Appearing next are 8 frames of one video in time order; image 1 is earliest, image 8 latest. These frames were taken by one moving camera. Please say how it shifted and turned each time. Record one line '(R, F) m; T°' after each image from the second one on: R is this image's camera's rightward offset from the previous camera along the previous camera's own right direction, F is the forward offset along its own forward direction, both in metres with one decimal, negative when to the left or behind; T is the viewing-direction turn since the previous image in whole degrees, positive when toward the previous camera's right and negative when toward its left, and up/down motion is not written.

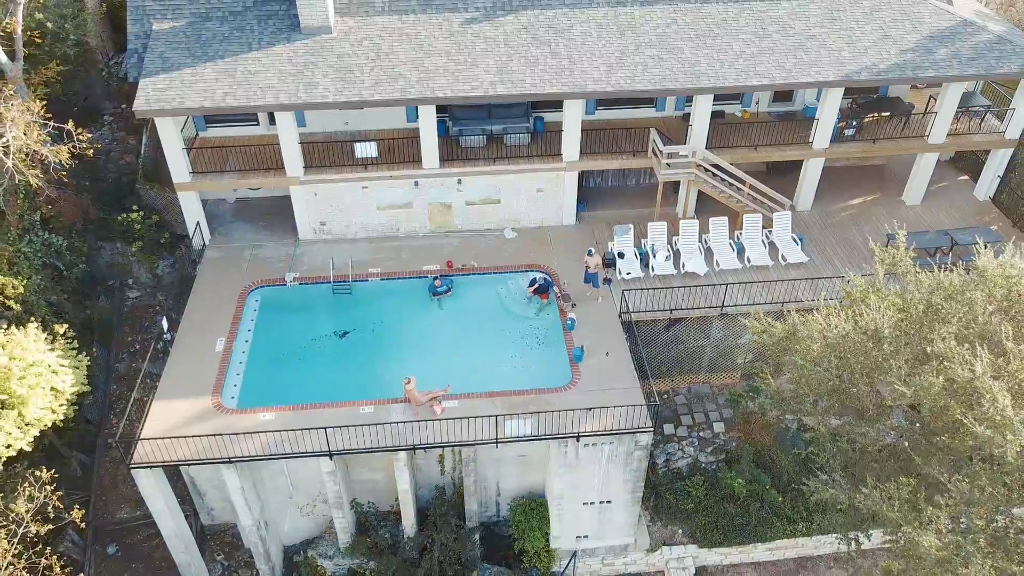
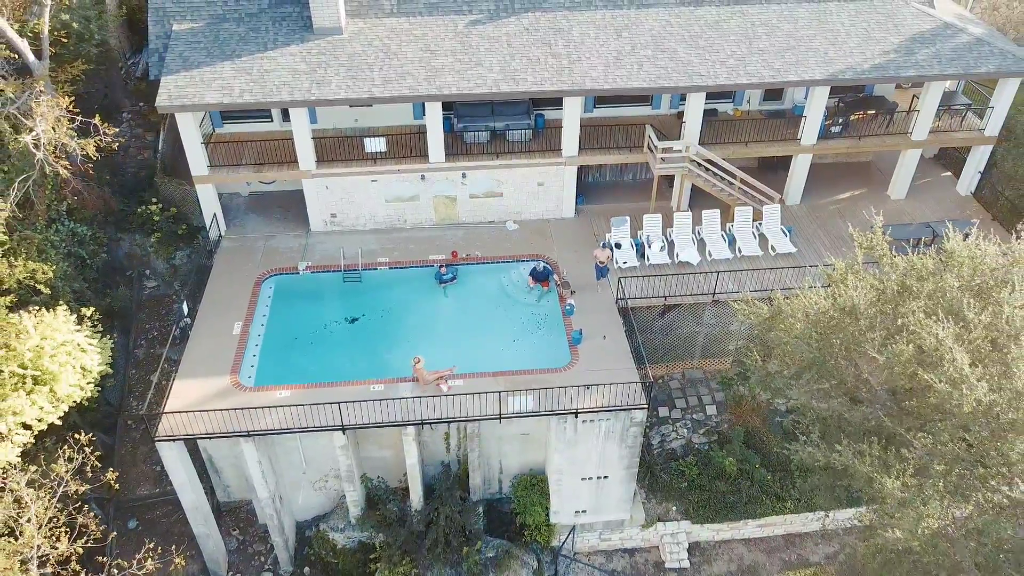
(-0.1, -0.9) m; 0°
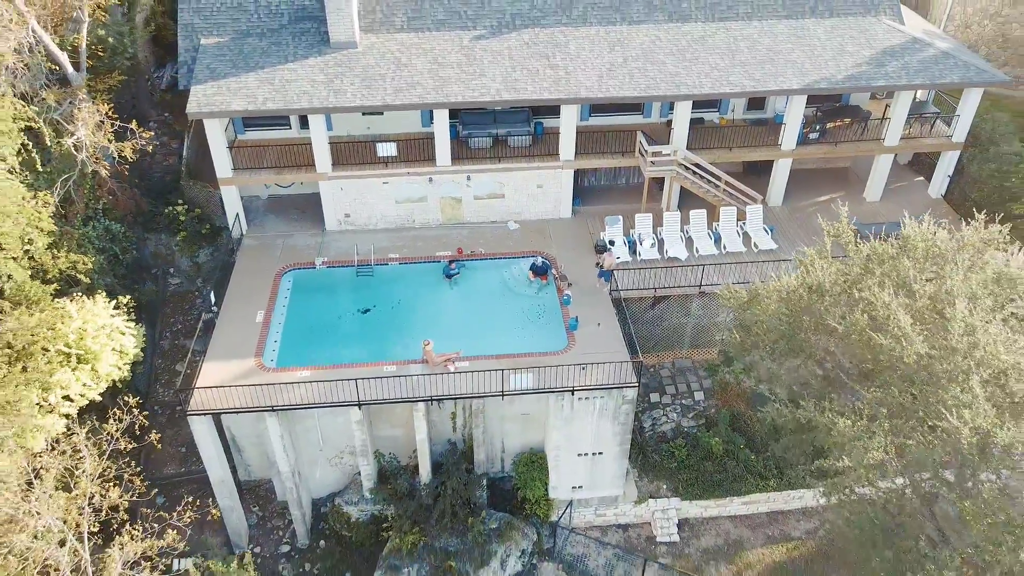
(0.0, -1.5) m; 0°
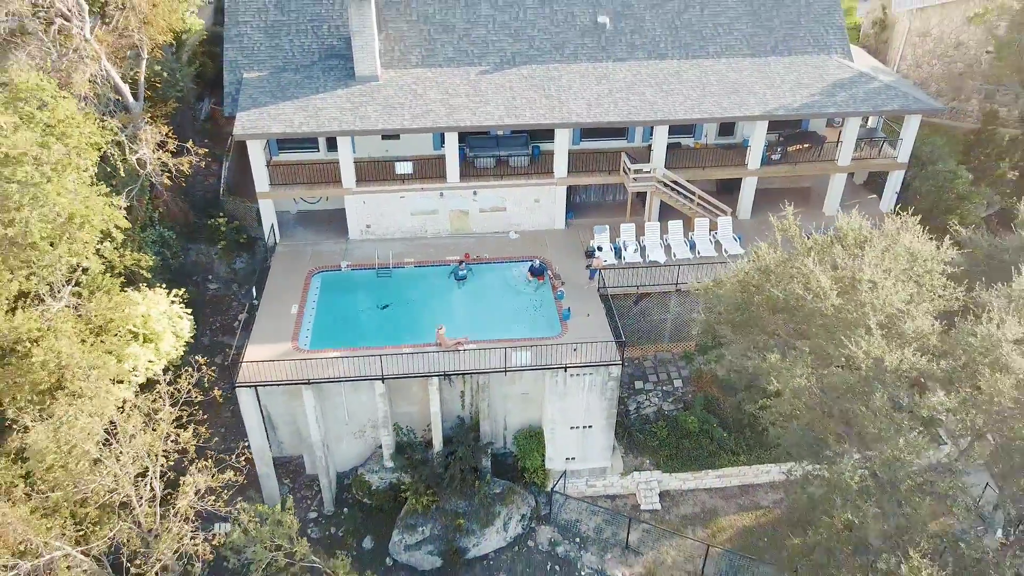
(-0.1, -3.0) m; 0°
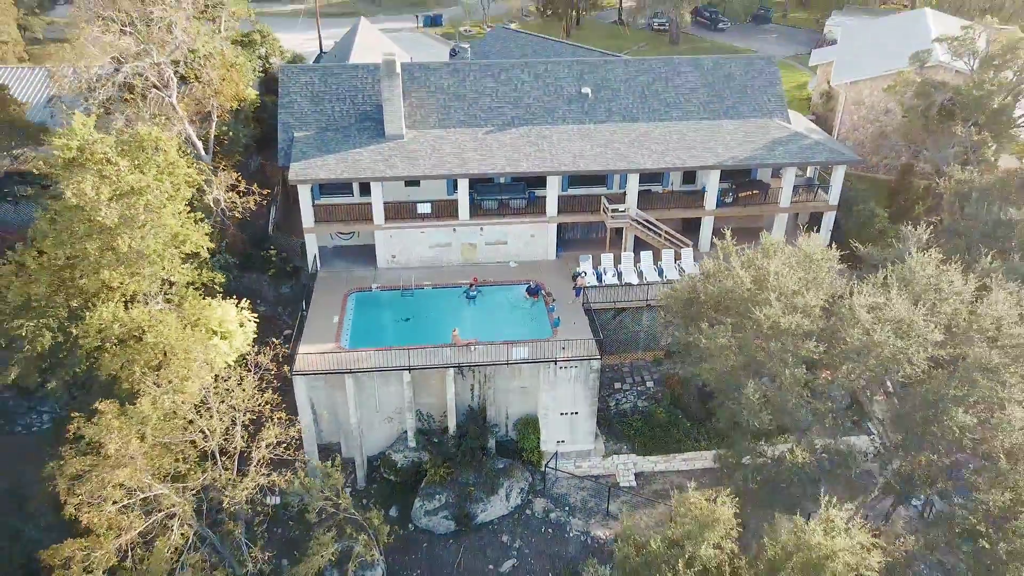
(-0.1, -5.3) m; 0°
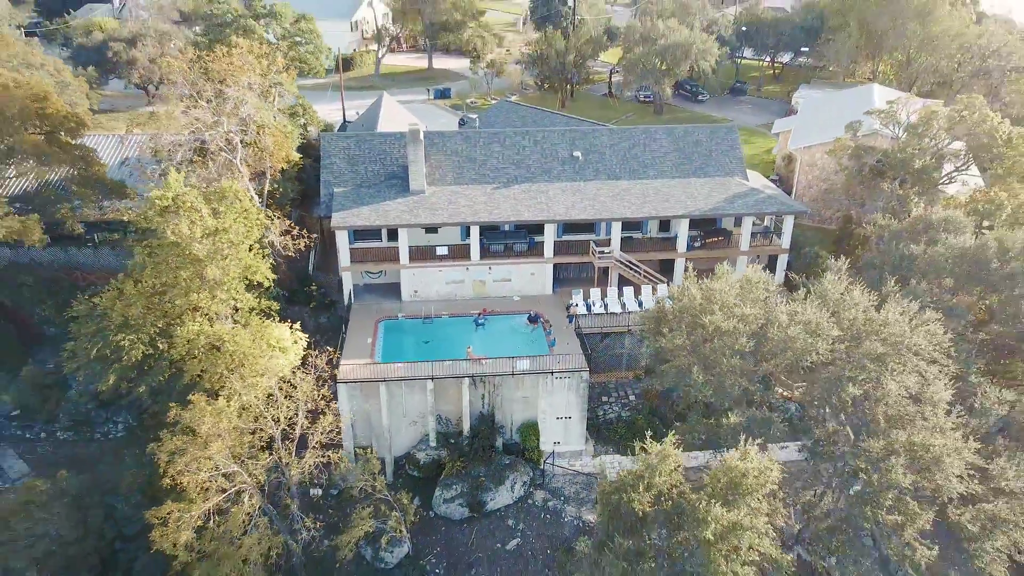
(-0.2, -5.8) m; 0°
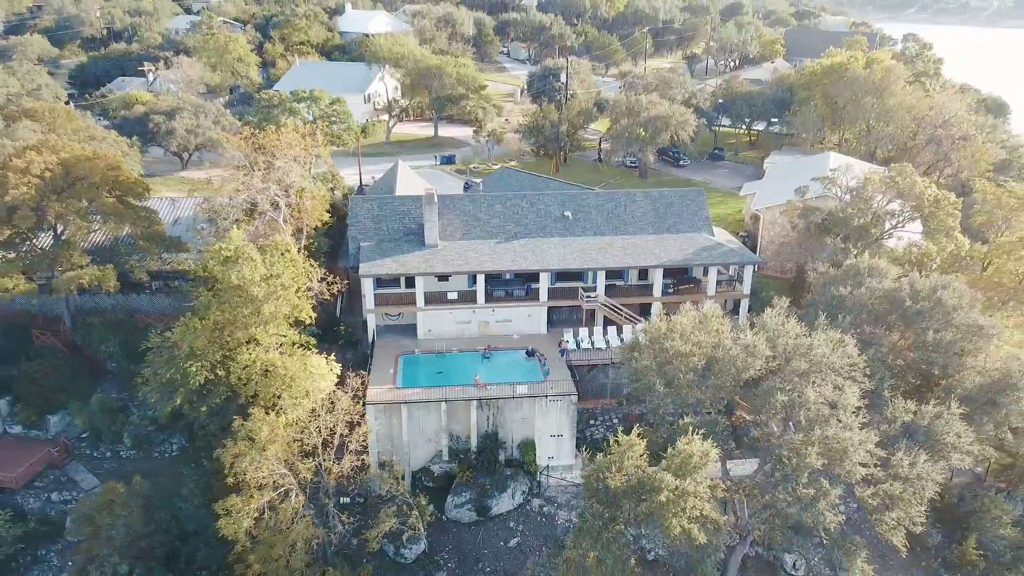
(-0.1, -6.2) m; 0°
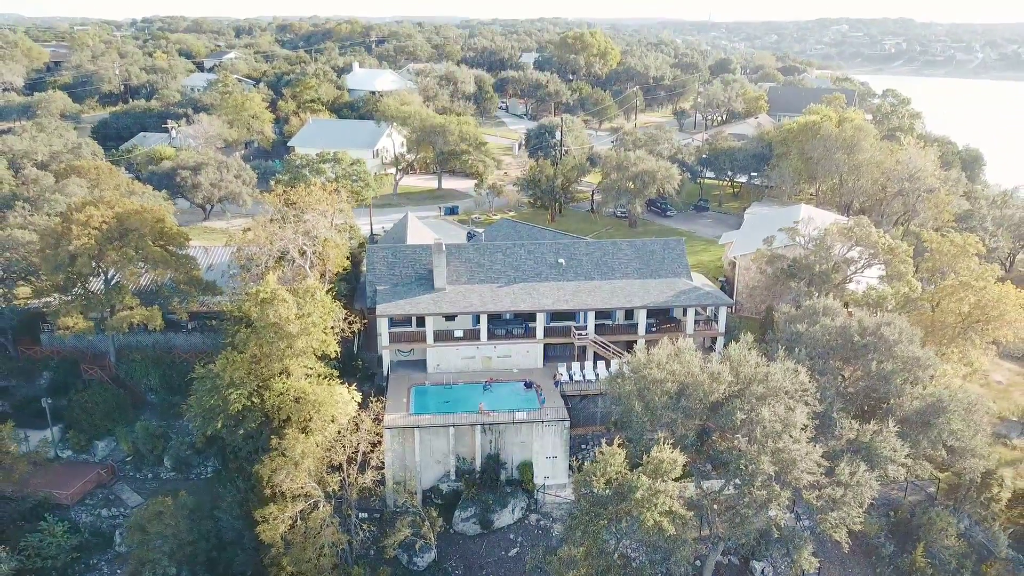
(-0.1, -5.3) m; 0°
